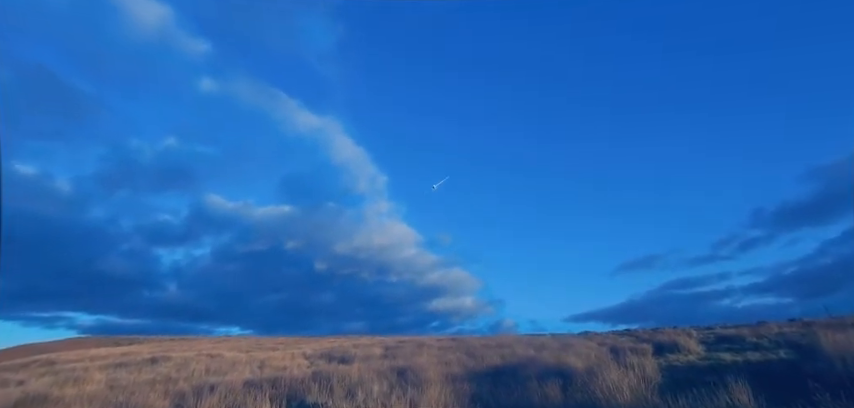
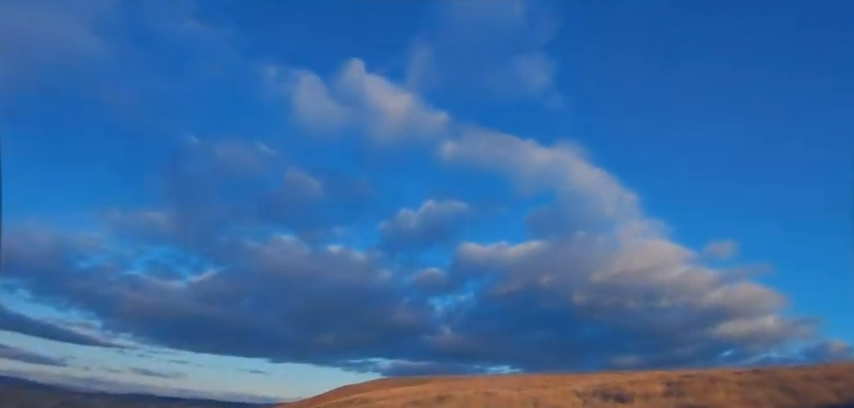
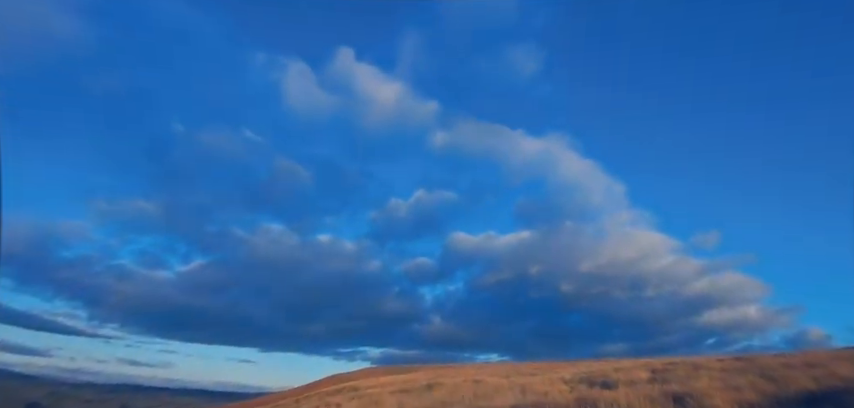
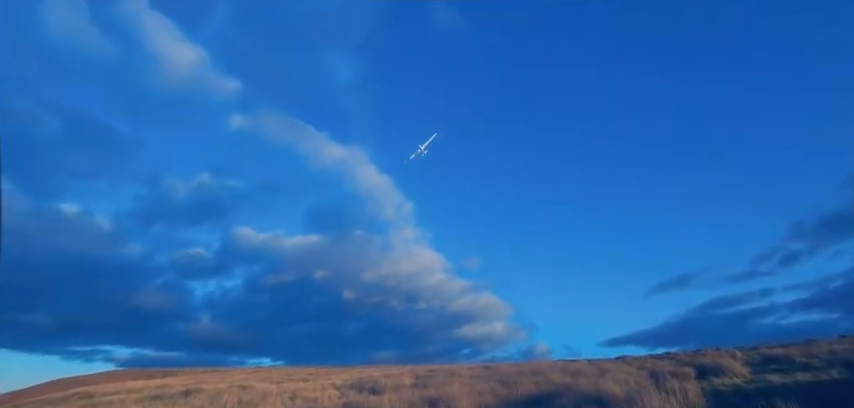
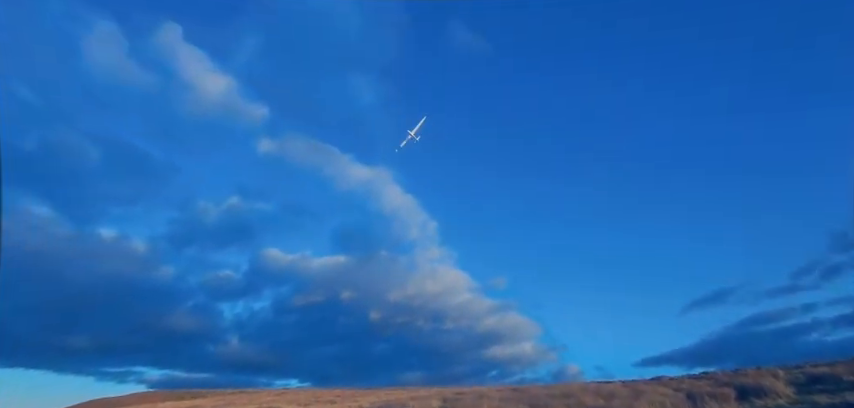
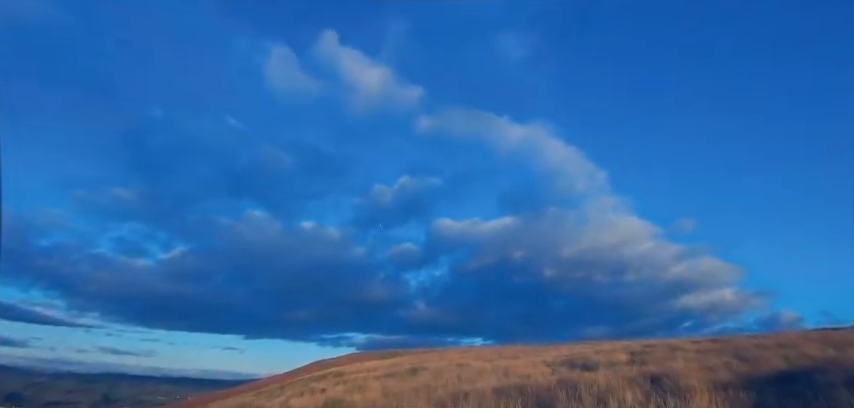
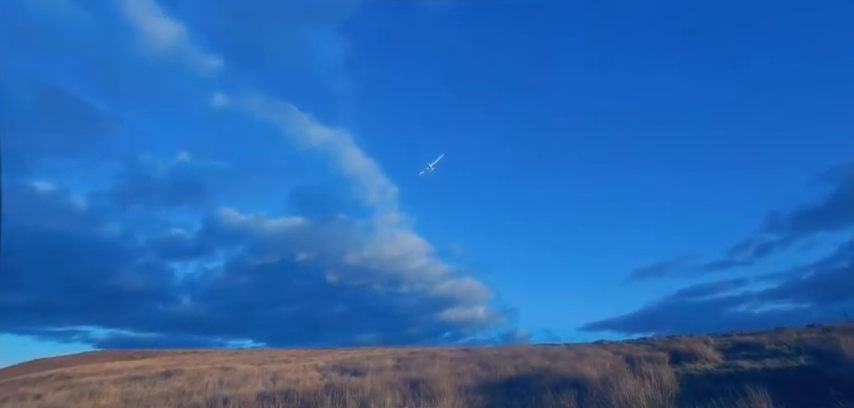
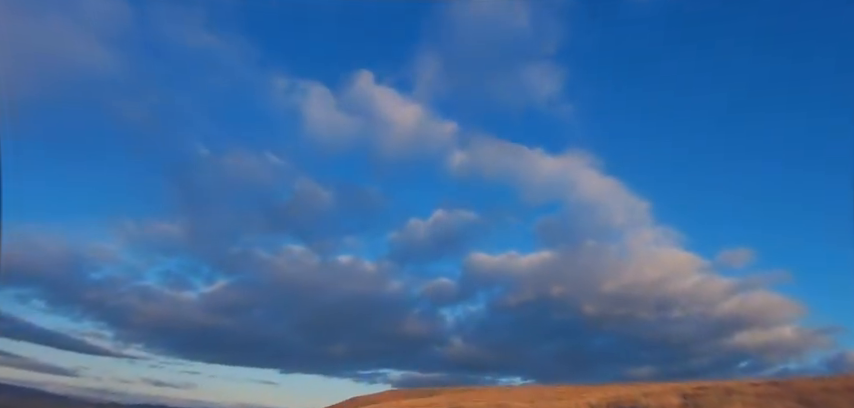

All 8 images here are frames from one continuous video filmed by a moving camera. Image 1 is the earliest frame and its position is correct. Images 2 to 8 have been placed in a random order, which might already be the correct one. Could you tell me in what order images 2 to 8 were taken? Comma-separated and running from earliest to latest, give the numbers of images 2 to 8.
7, 4, 5, 8, 2, 3, 6
